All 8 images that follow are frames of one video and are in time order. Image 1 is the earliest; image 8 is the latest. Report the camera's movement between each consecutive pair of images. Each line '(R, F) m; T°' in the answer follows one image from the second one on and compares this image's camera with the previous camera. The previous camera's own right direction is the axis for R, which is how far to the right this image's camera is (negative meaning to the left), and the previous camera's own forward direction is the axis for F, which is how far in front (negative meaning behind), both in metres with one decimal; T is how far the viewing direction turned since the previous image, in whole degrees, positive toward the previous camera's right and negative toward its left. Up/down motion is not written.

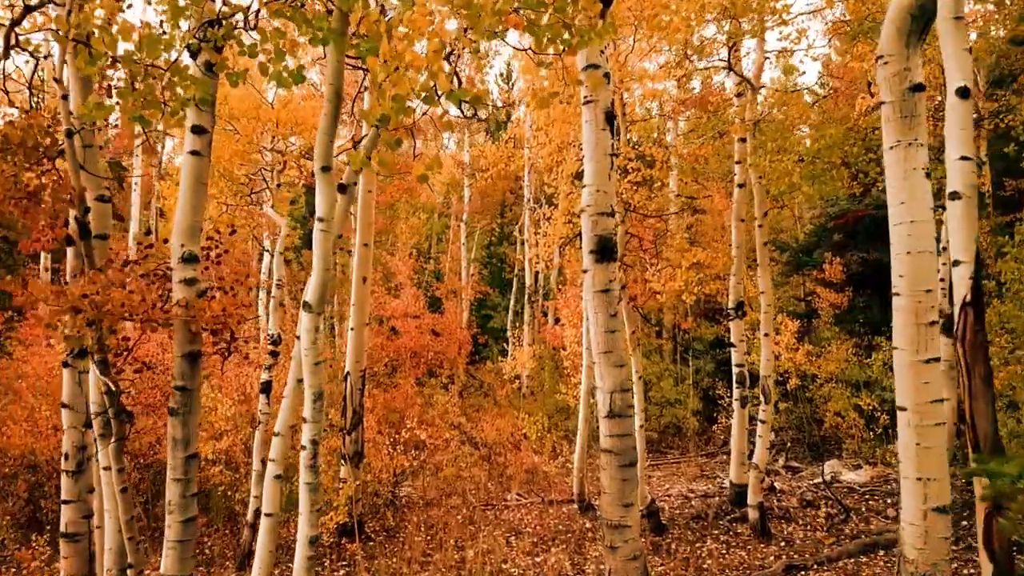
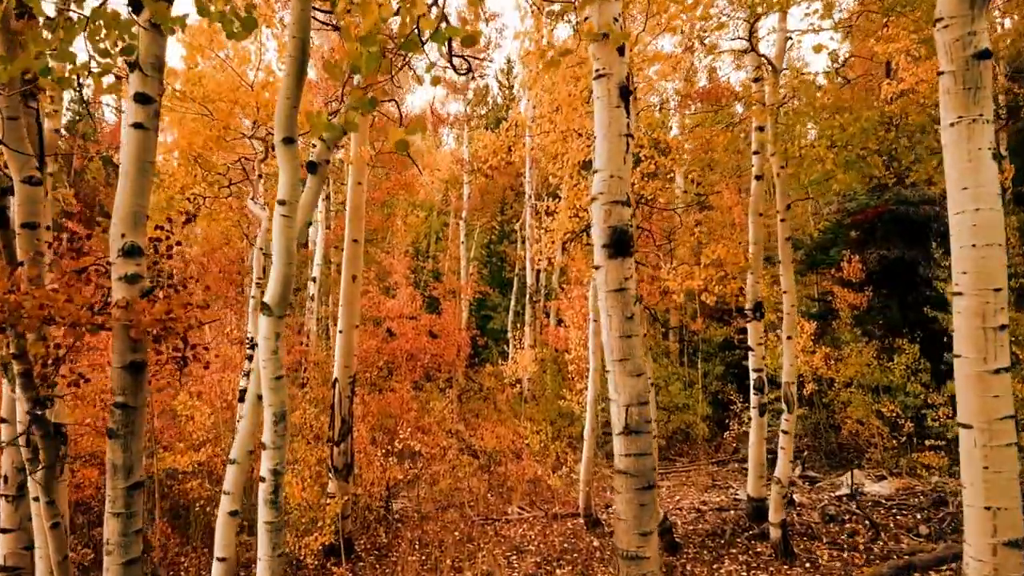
(0.0, +0.7) m; 0°
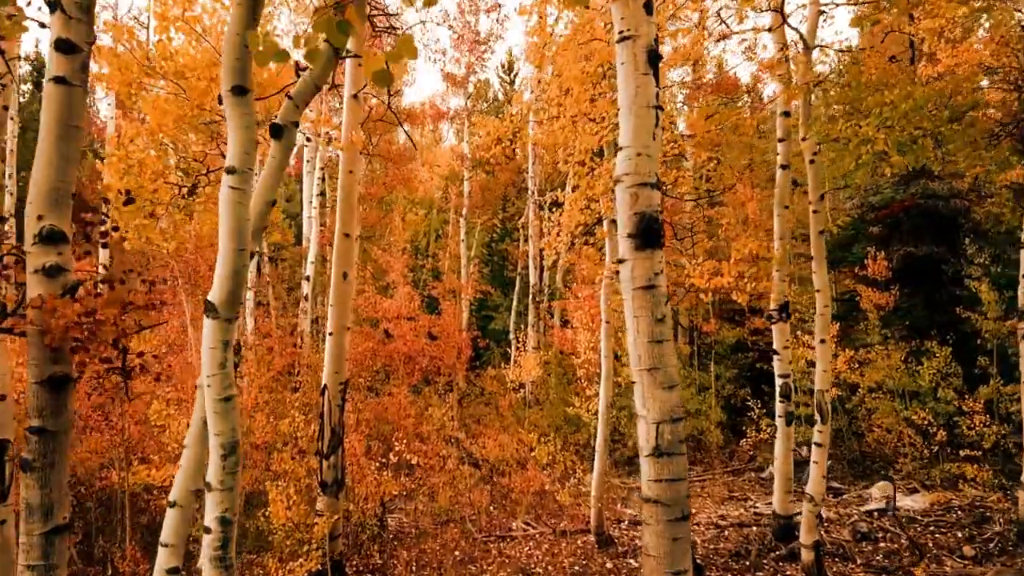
(-0.1, +0.7) m; 0°
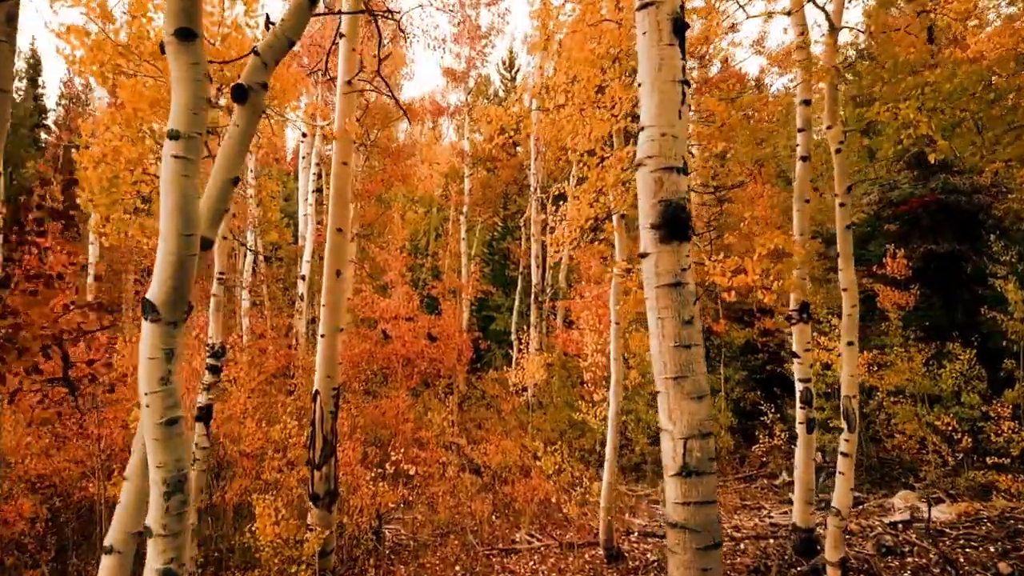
(0.0, +0.5) m; 0°
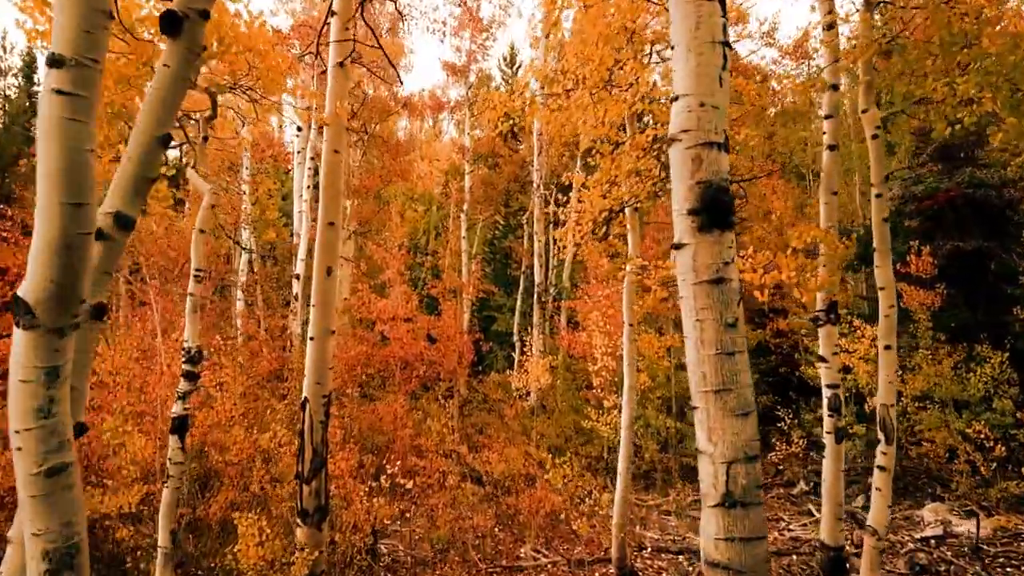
(-0.1, +0.6) m; 0°
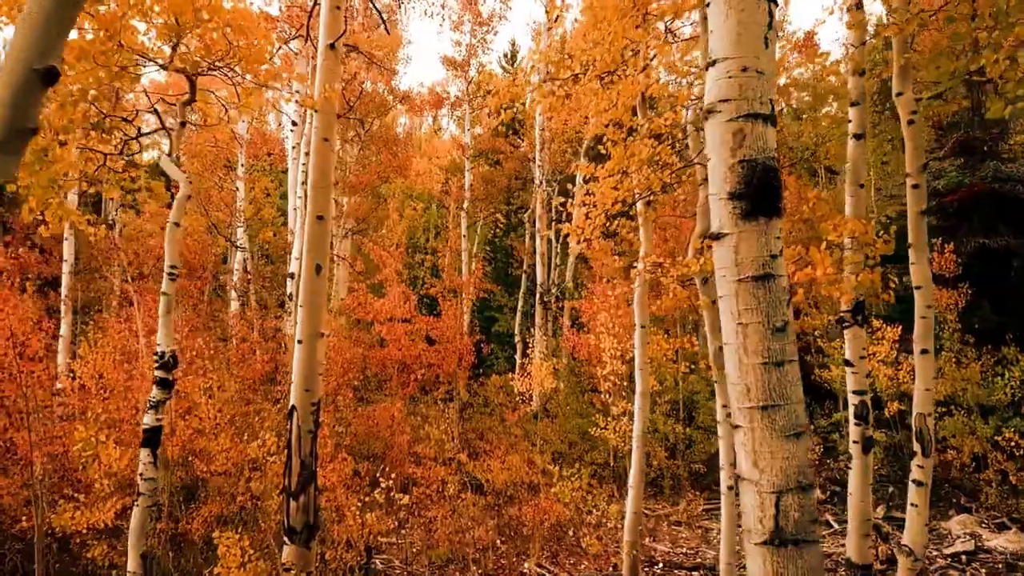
(0.0, +0.5) m; 0°
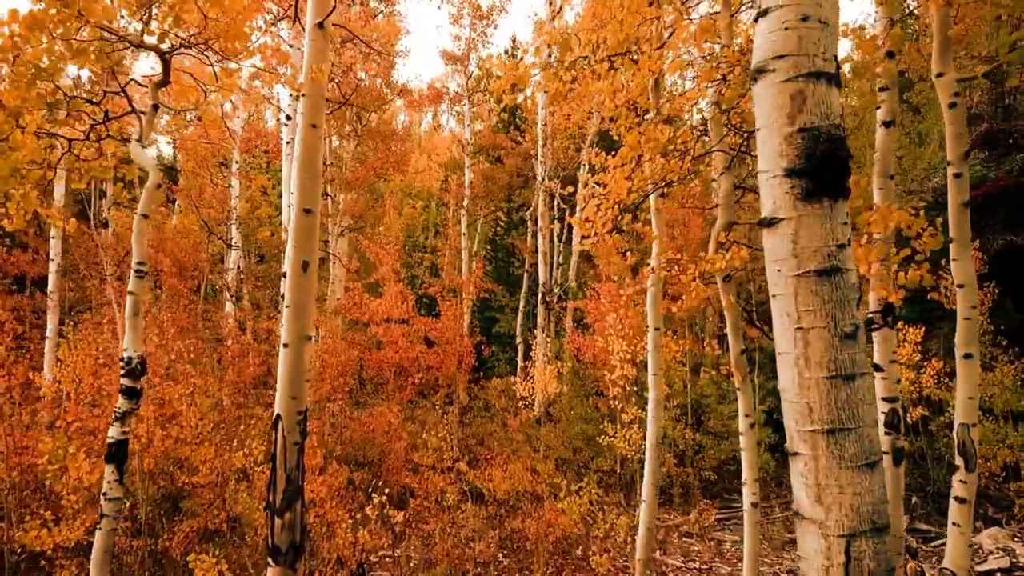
(0.0, +0.5) m; 0°
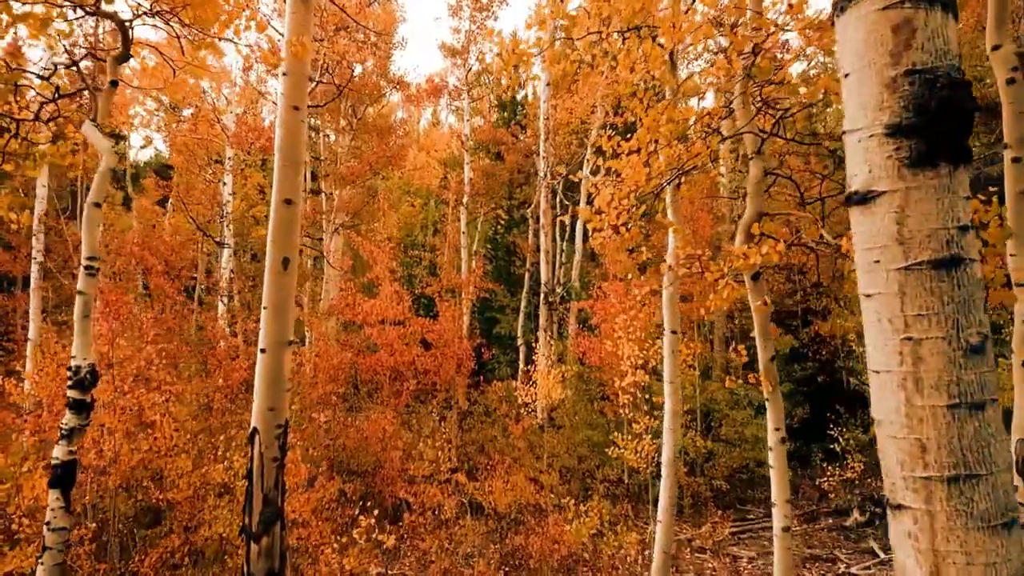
(0.0, +0.6) m; 0°
